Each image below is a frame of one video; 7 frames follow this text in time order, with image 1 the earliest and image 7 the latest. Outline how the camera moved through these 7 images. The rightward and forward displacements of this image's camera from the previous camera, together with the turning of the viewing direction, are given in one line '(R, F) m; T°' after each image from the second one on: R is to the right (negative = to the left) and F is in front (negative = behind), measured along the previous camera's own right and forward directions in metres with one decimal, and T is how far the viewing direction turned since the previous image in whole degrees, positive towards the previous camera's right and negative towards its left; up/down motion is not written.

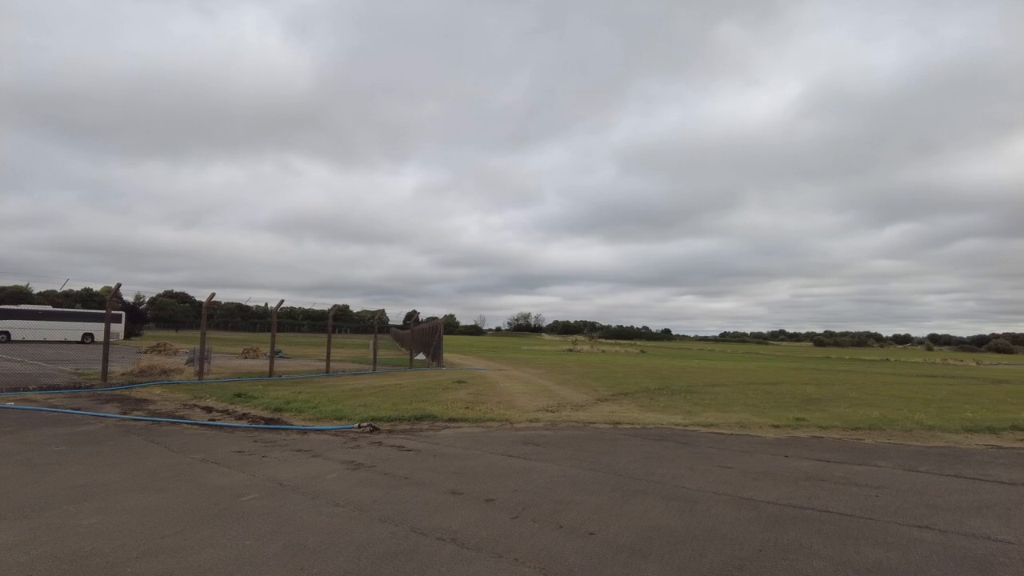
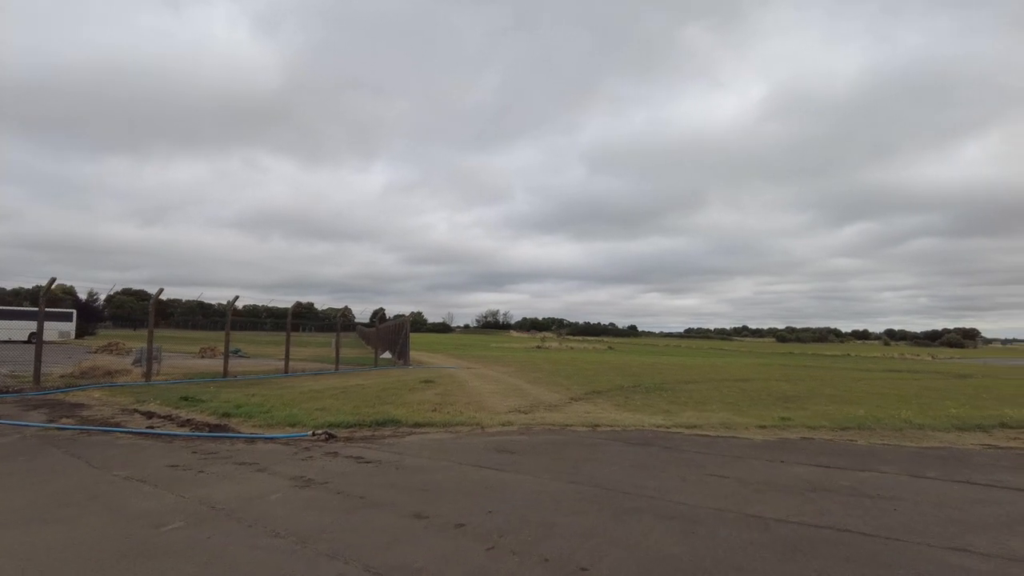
(0.0, +0.8) m; +3°
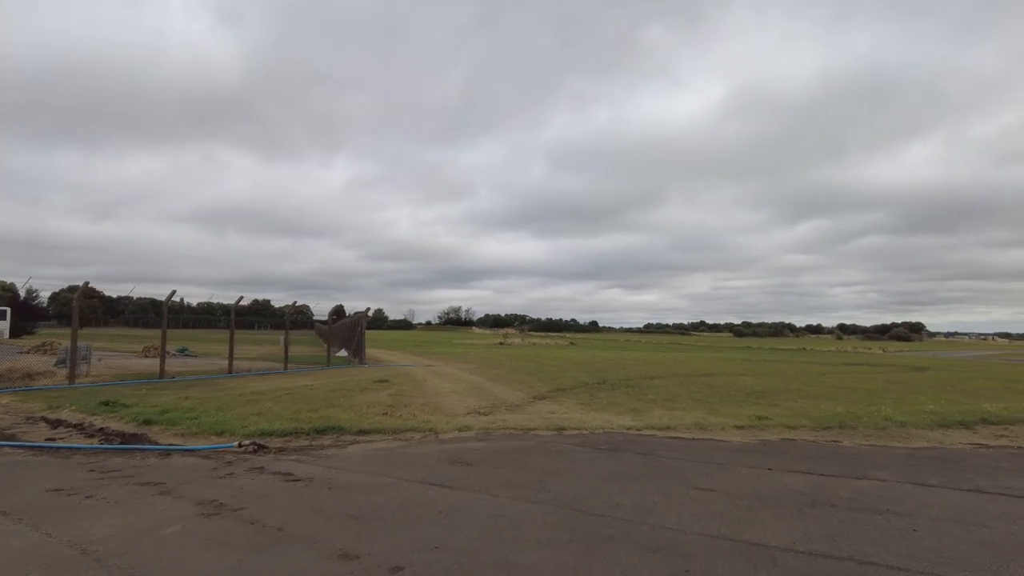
(+0.1, +1.0) m; +3°
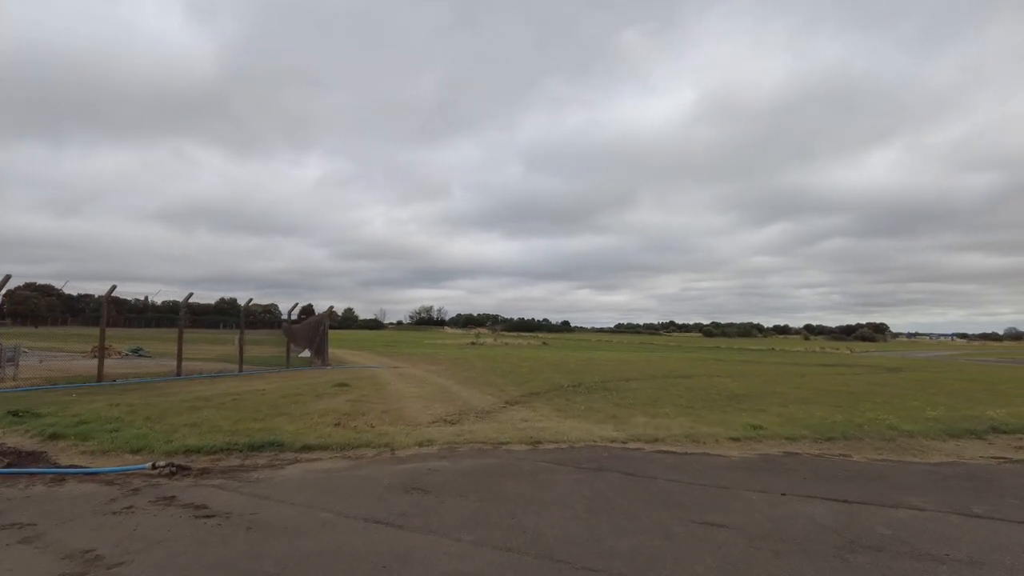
(0.0, +1.1) m; +2°
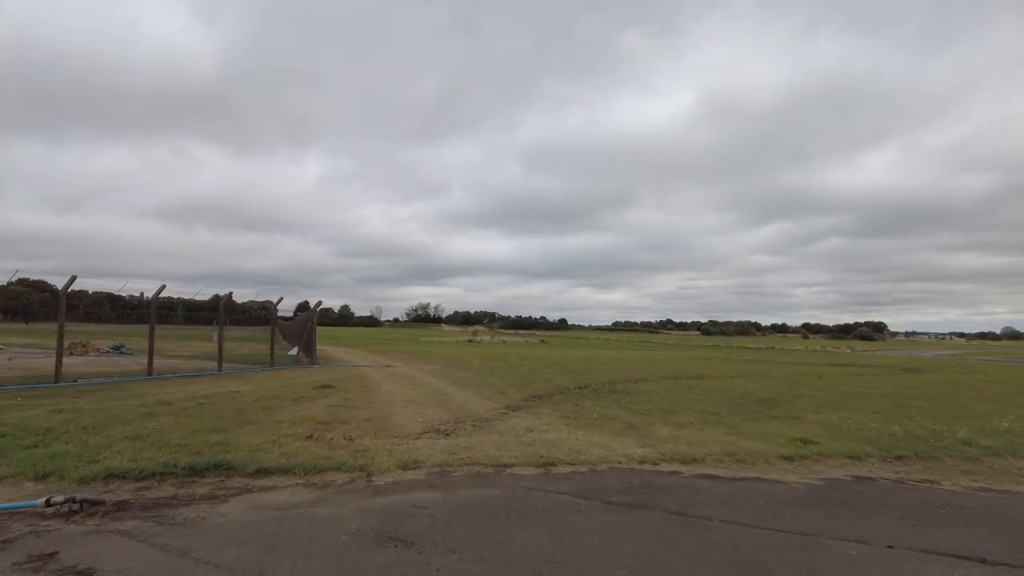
(-0.1, +1.5) m; 0°
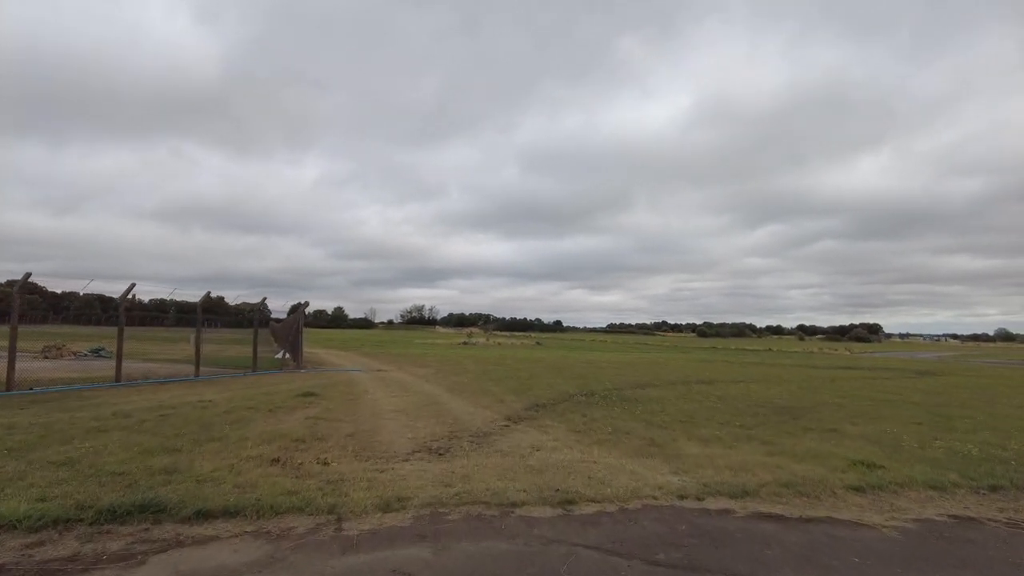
(-0.1, +1.3) m; 0°
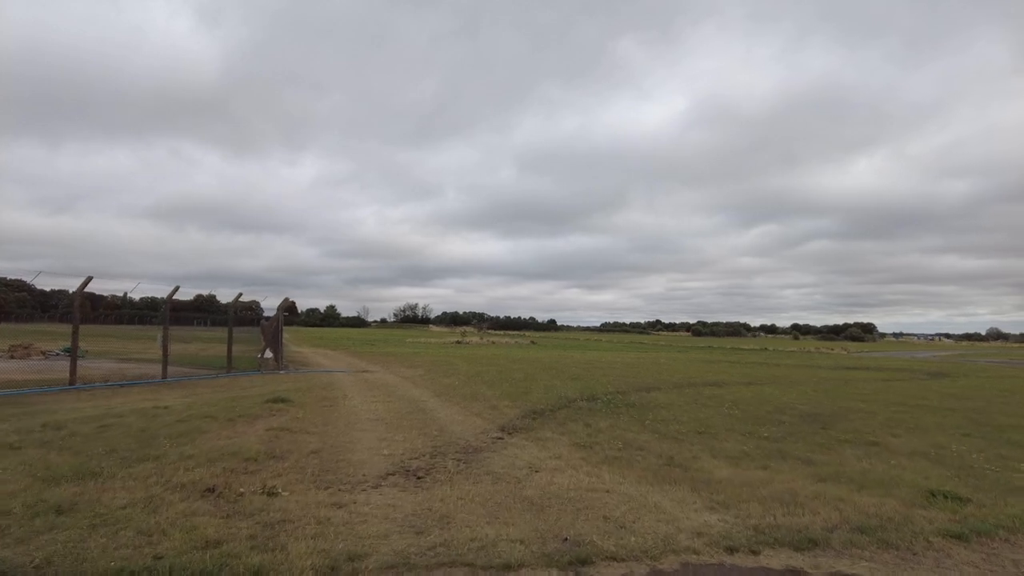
(0.0, +1.4) m; 0°
